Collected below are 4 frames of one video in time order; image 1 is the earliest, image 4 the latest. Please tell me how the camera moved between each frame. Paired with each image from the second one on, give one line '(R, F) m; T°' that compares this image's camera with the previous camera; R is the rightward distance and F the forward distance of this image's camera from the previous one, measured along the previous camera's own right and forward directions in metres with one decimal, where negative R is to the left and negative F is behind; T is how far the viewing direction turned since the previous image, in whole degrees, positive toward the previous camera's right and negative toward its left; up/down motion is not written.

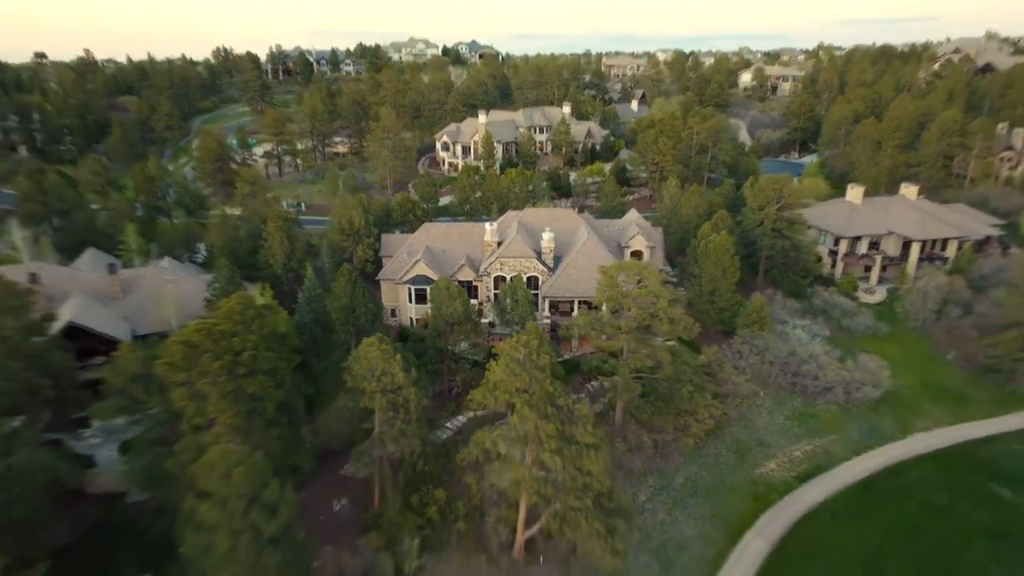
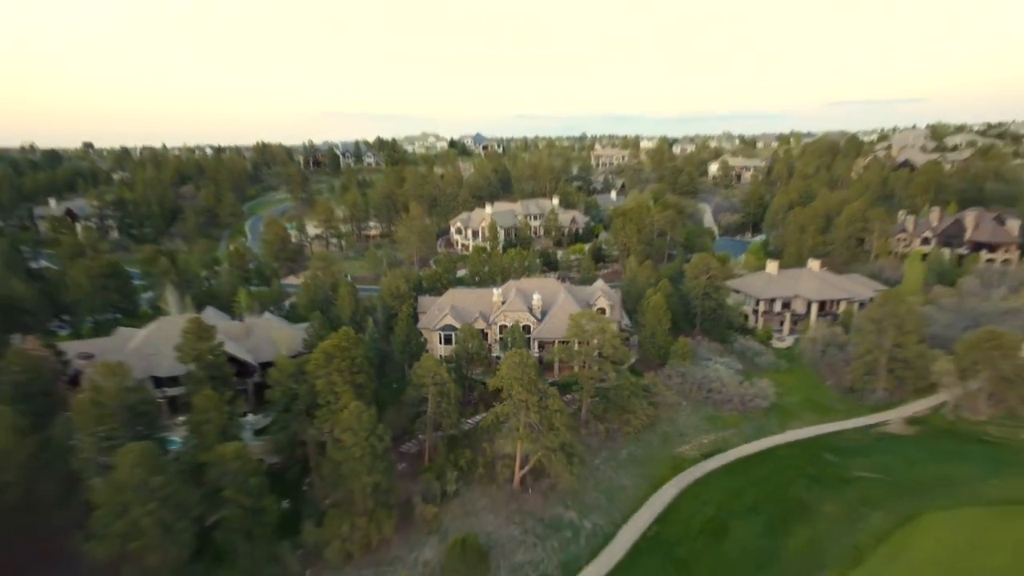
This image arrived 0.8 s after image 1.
(0.0, -17.8) m; 0°
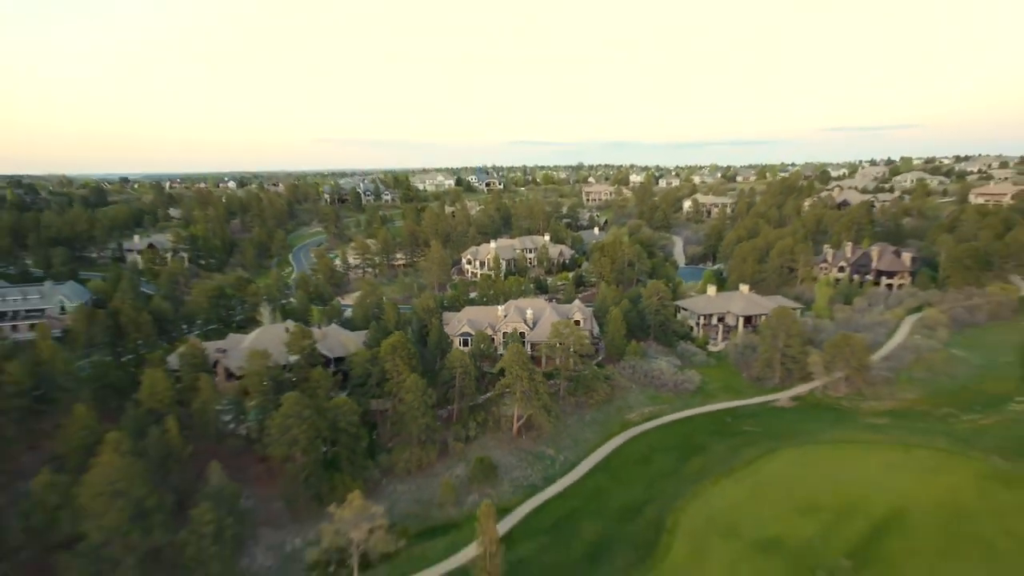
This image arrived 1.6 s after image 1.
(0.0, -22.6) m; 0°
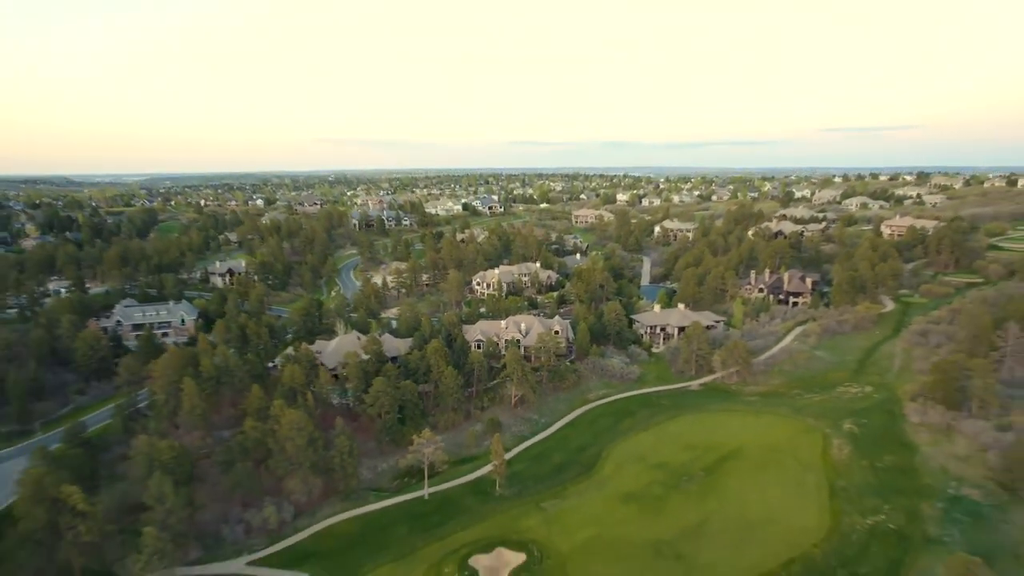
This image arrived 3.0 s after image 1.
(+0.1, -35.4) m; 0°
